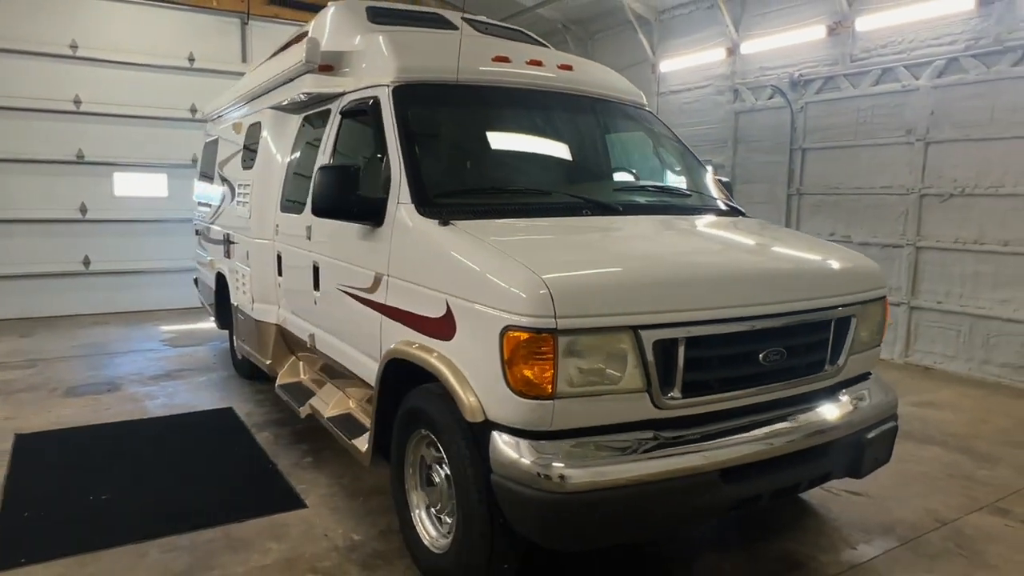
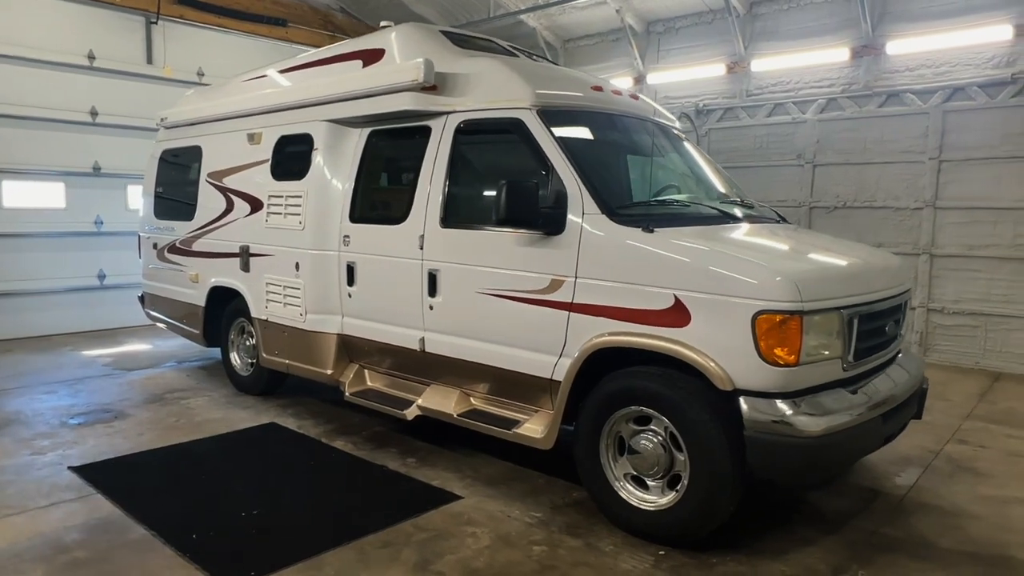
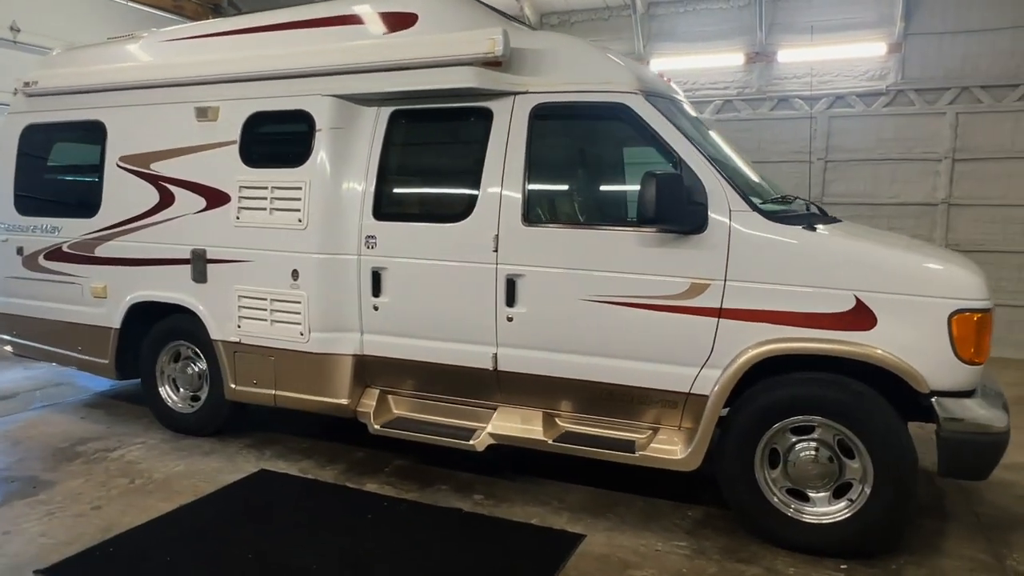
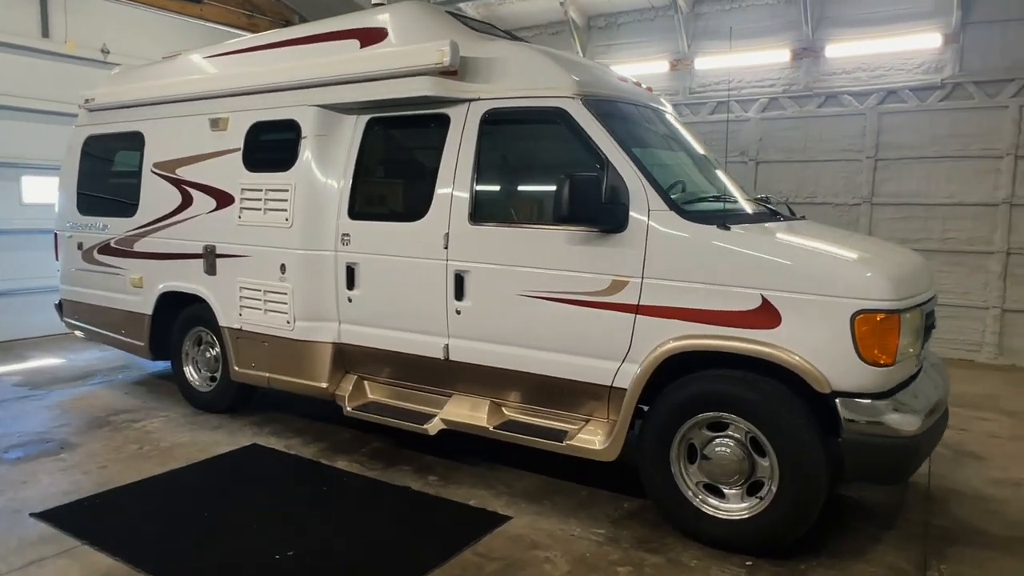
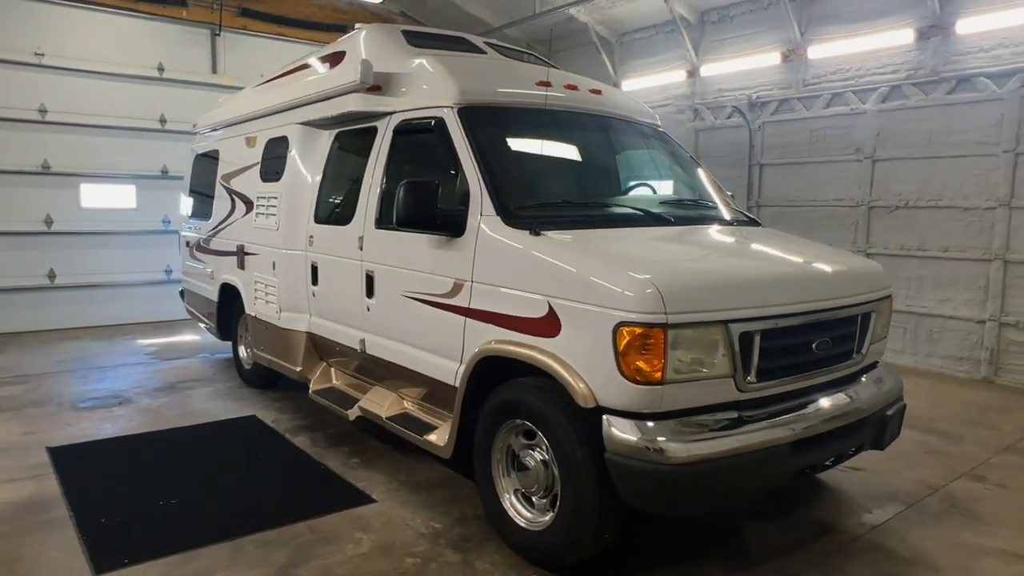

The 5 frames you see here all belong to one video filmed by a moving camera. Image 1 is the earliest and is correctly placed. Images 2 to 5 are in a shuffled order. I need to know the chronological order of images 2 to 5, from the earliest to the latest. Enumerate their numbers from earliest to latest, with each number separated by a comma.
5, 2, 4, 3
